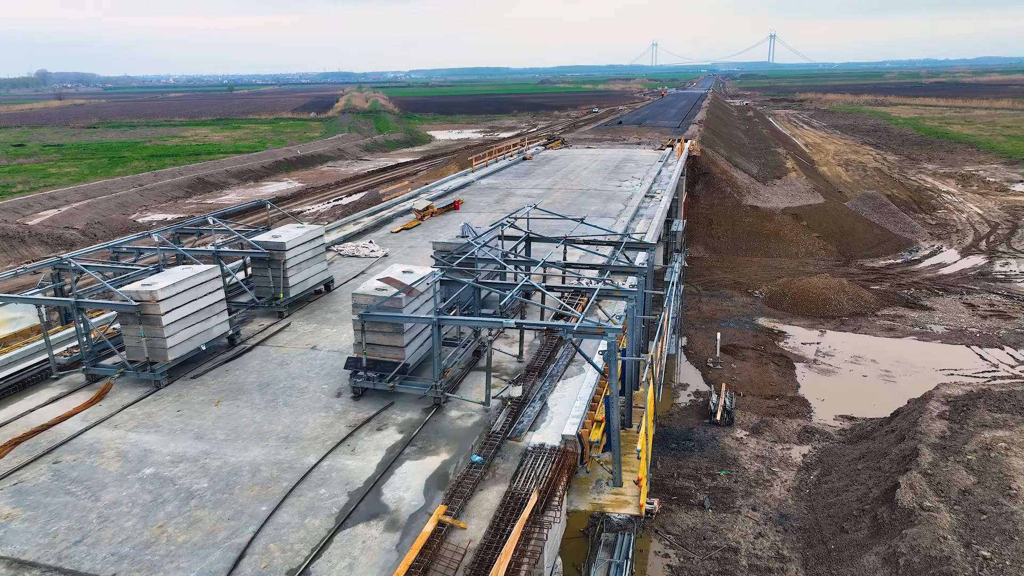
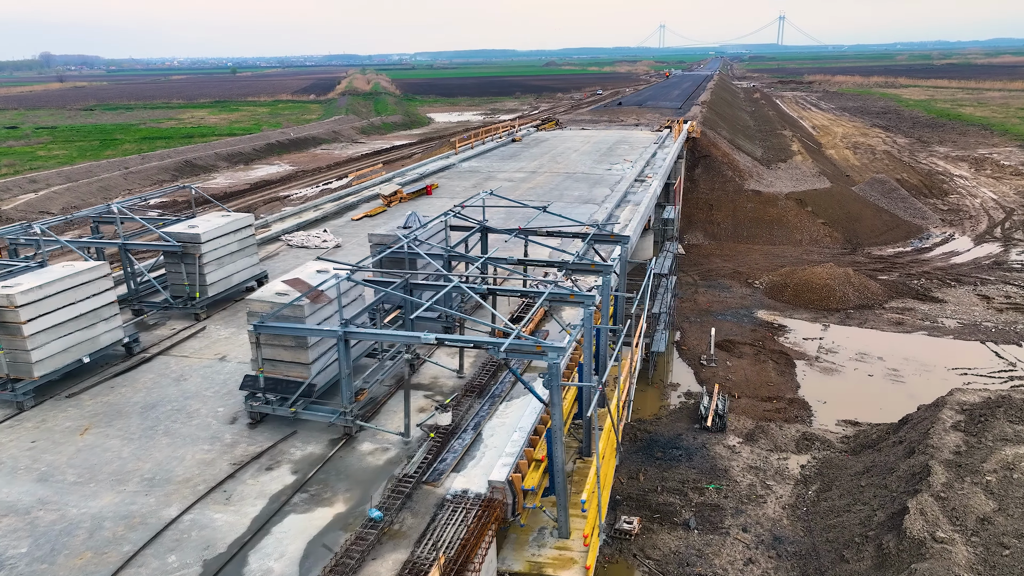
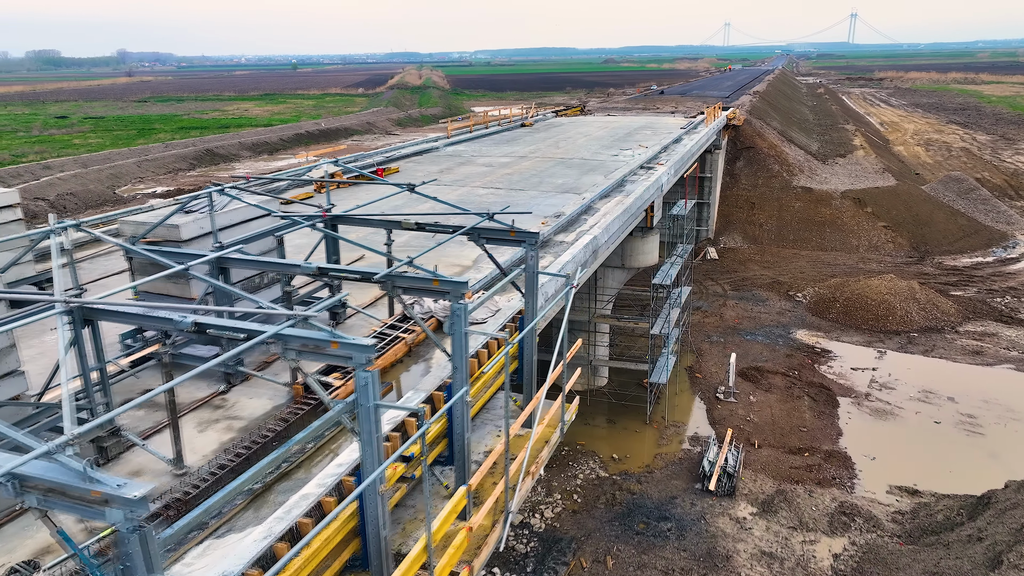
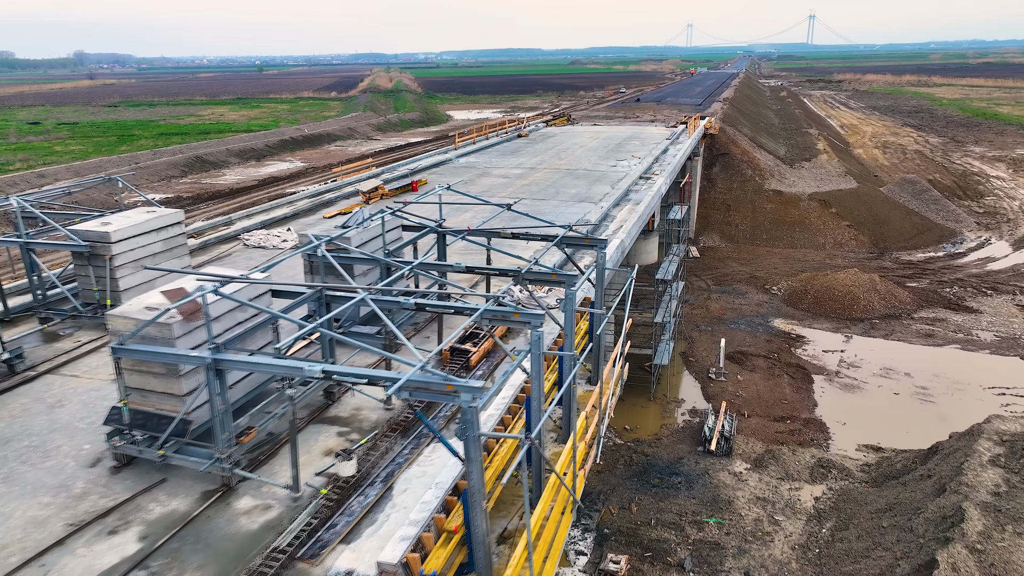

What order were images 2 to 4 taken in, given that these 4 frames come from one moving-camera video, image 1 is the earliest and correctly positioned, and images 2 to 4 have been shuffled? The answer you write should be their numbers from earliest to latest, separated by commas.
2, 4, 3
